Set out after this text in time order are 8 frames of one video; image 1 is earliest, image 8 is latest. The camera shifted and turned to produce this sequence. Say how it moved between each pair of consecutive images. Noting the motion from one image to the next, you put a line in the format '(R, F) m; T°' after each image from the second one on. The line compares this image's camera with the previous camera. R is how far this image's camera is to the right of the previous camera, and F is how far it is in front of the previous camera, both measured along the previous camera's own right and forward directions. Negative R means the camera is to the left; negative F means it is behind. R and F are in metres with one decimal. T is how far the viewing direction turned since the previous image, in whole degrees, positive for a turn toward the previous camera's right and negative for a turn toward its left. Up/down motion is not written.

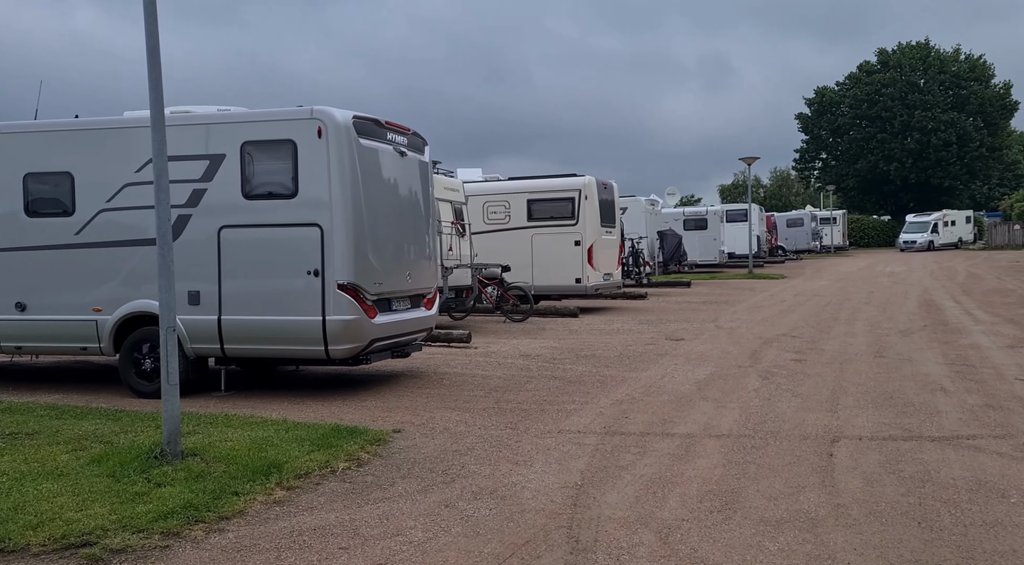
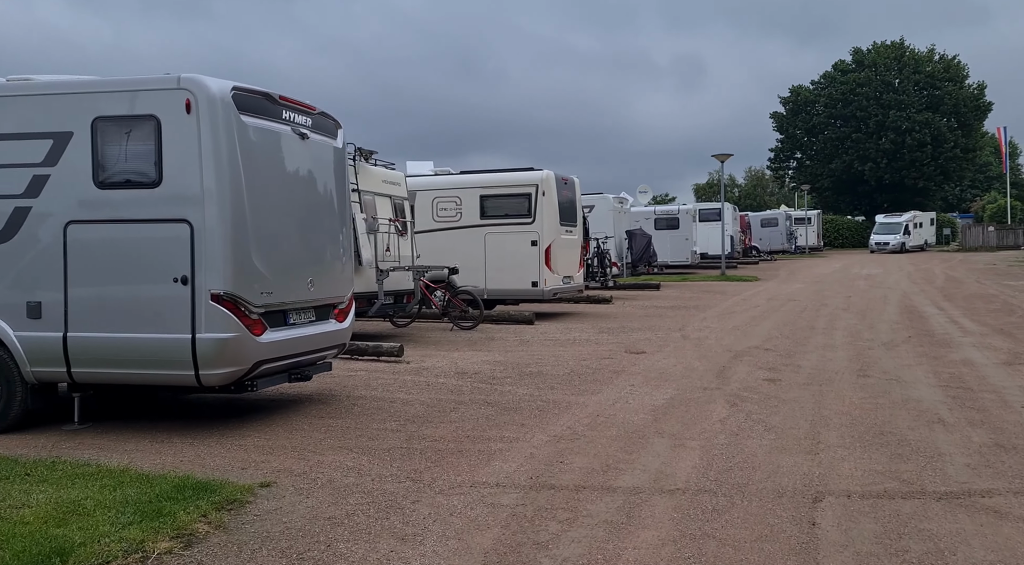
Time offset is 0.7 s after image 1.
(+0.5, +1.5) m; +2°
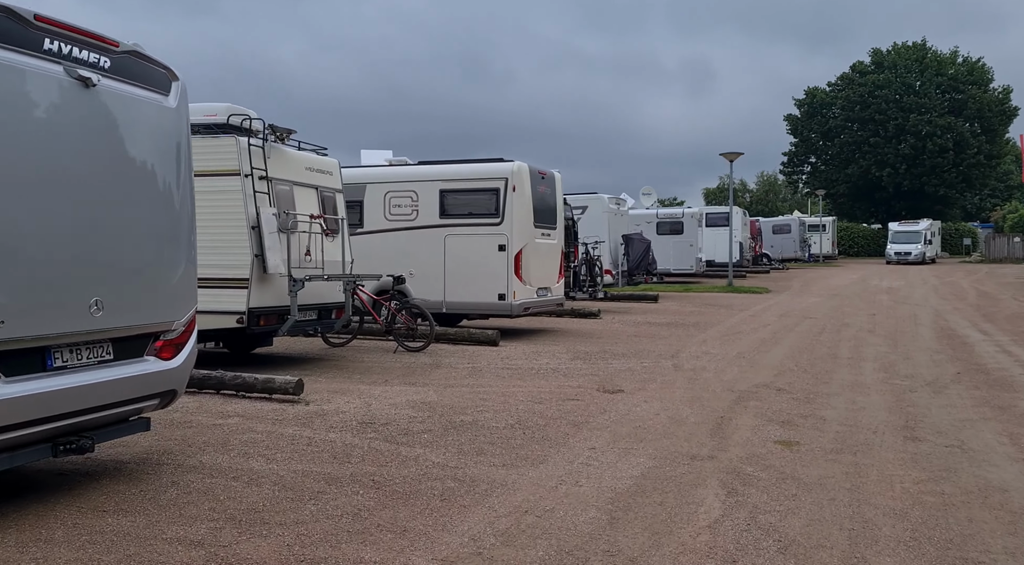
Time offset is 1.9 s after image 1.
(+0.7, +2.6) m; -1°
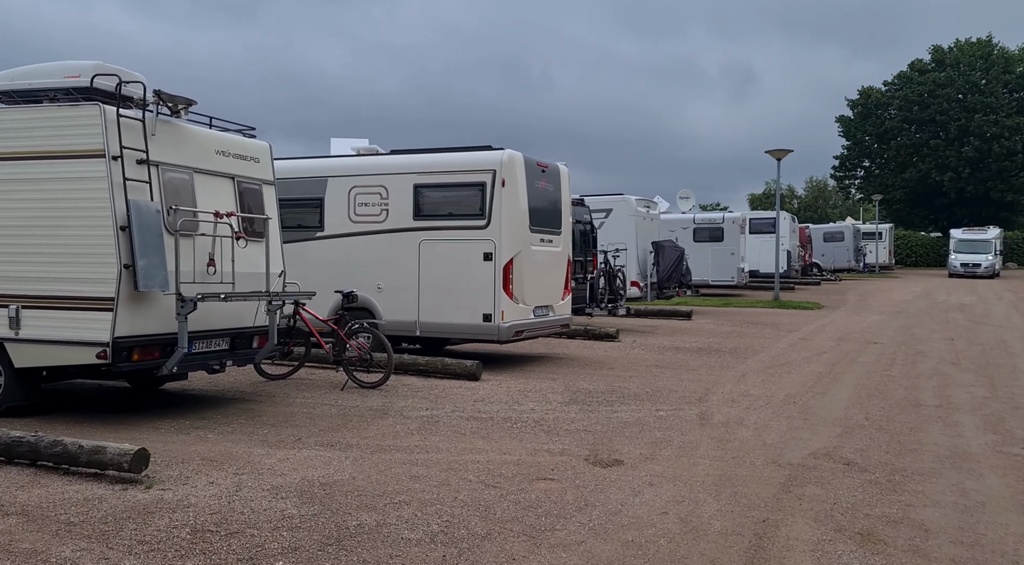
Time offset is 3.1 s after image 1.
(+0.6, +2.8) m; -3°
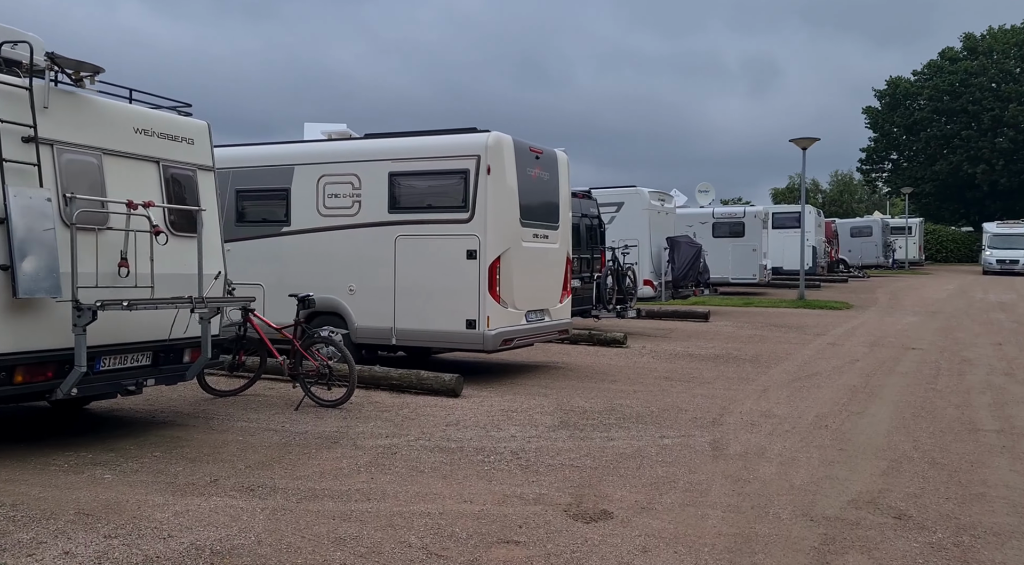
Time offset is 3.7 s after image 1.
(+0.4, +1.4) m; -1°
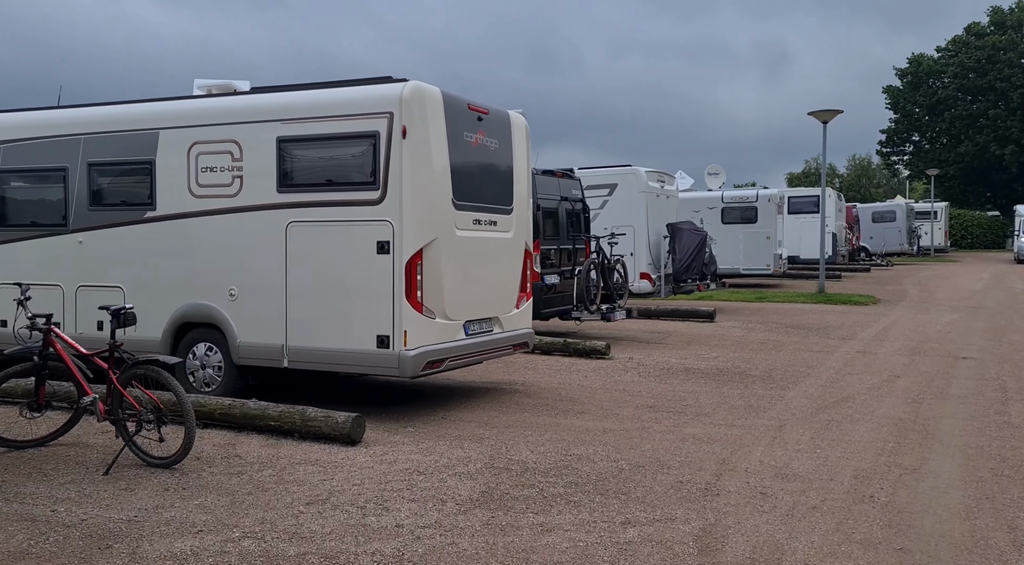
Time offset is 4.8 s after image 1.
(+0.7, +2.6) m; -1°
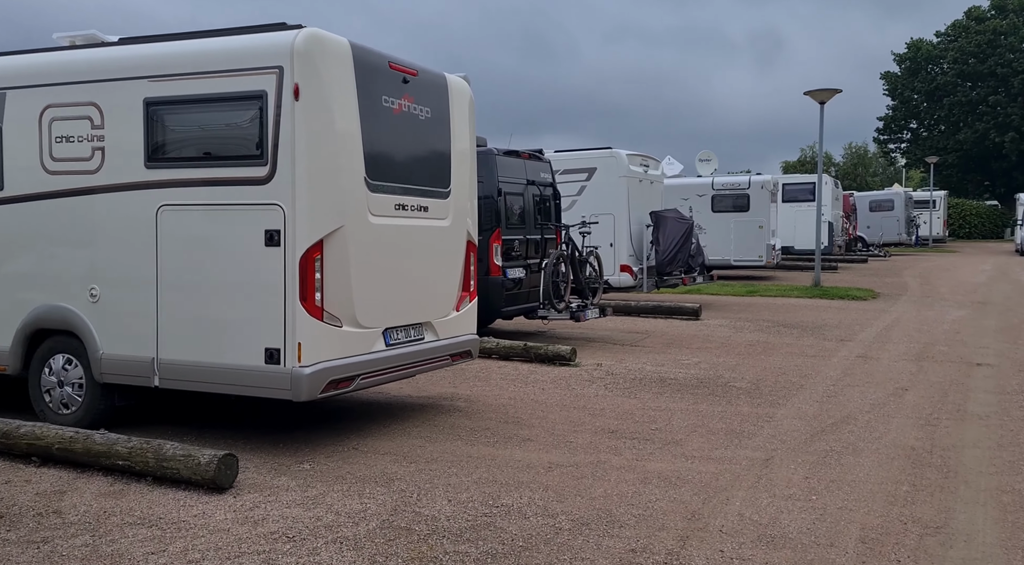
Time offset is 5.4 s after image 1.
(+0.5, +1.5) m; 0°
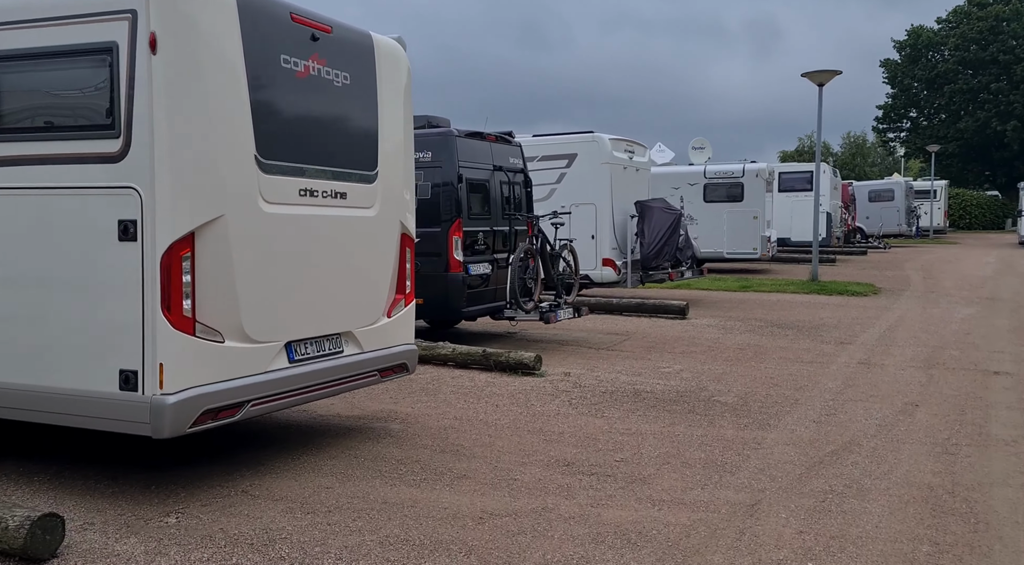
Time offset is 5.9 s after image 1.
(+0.4, +1.2) m; 0°
